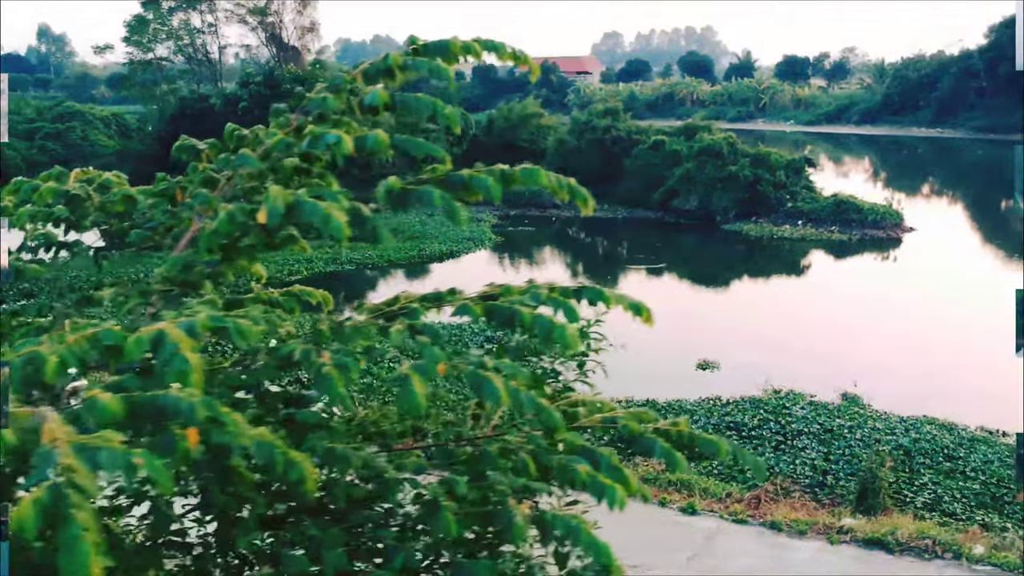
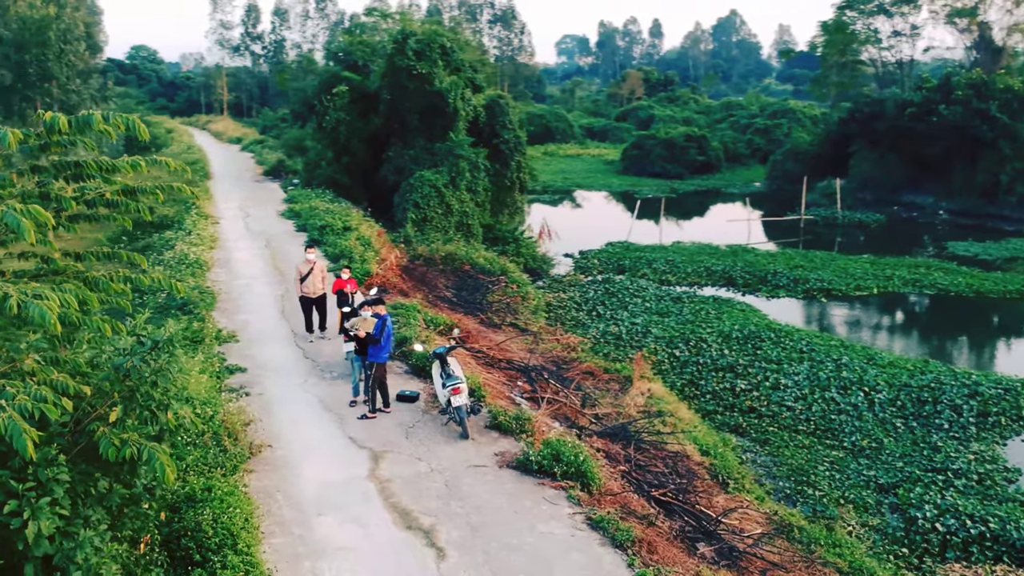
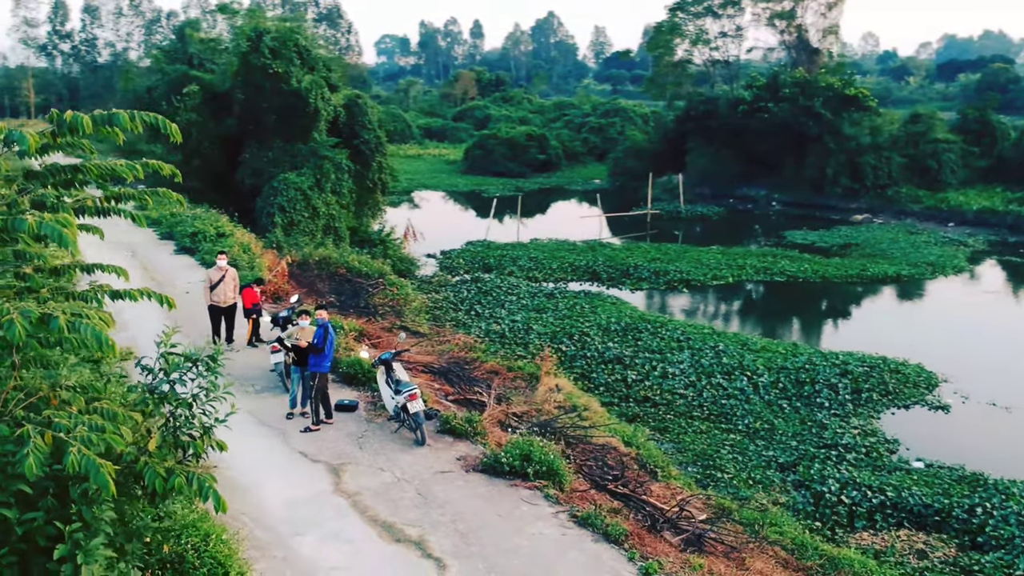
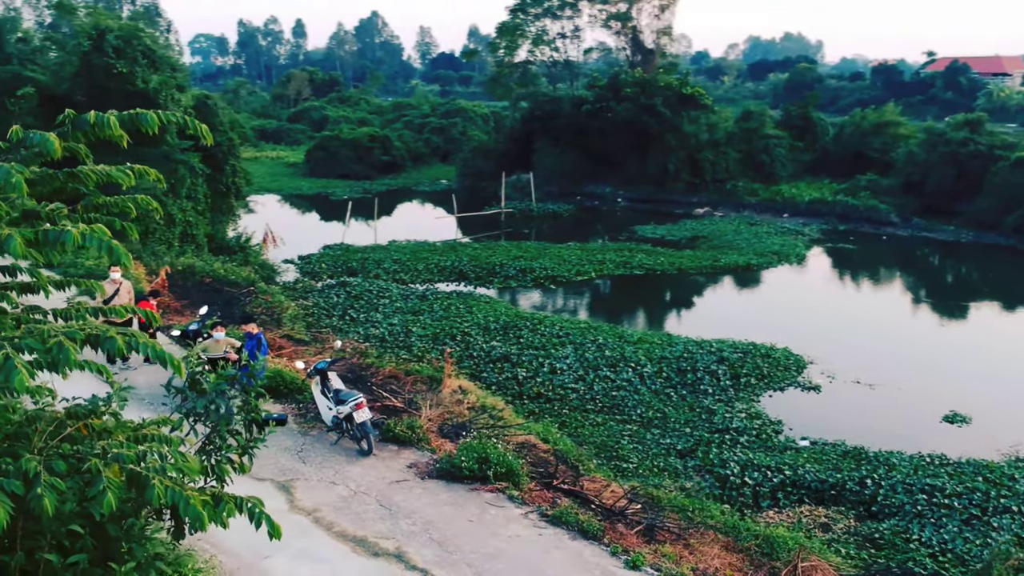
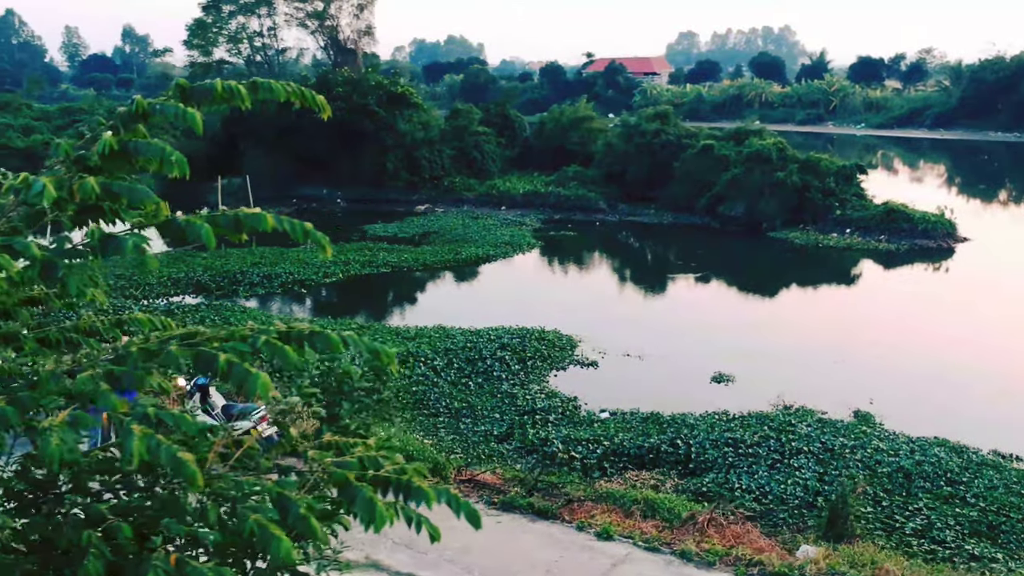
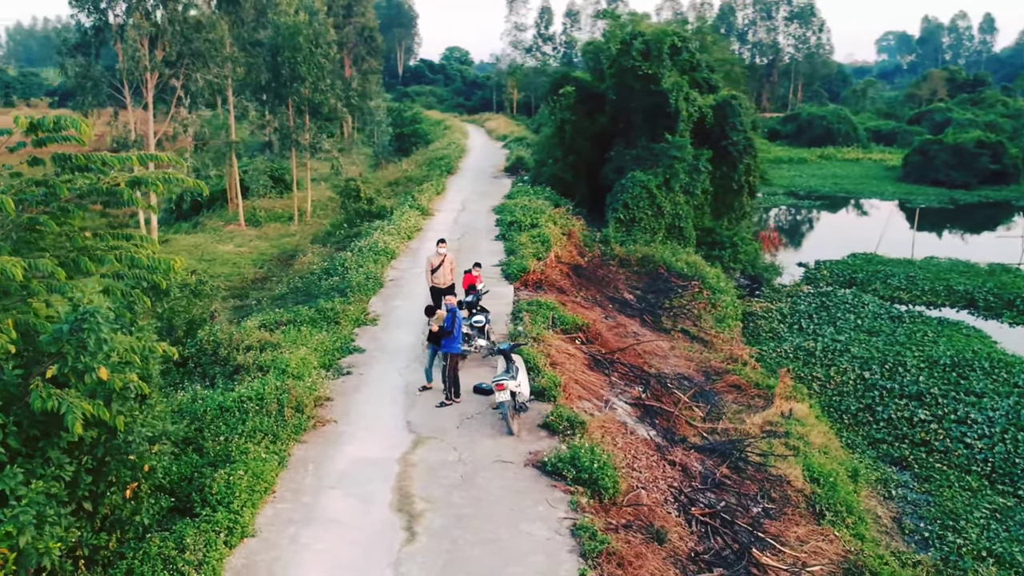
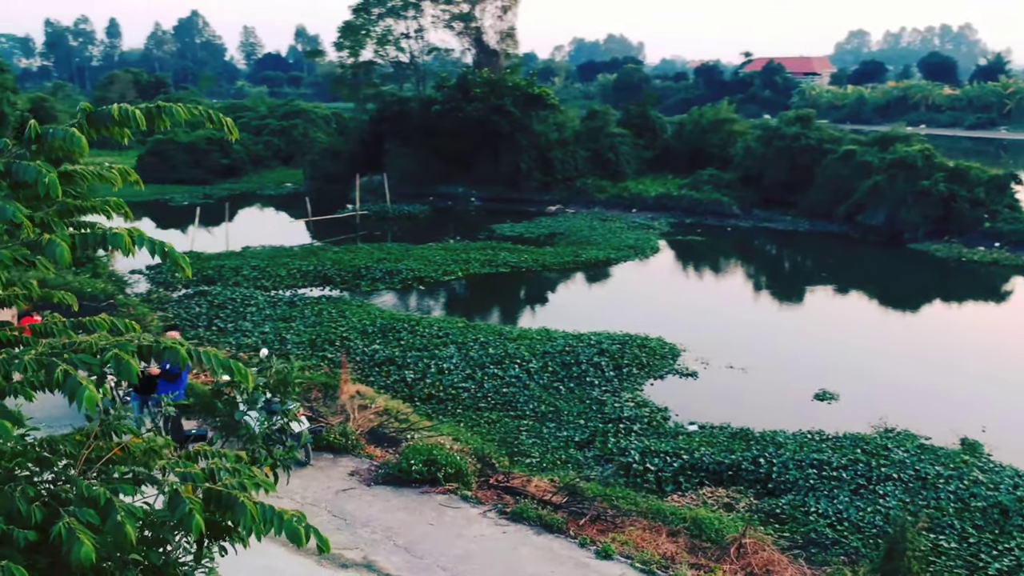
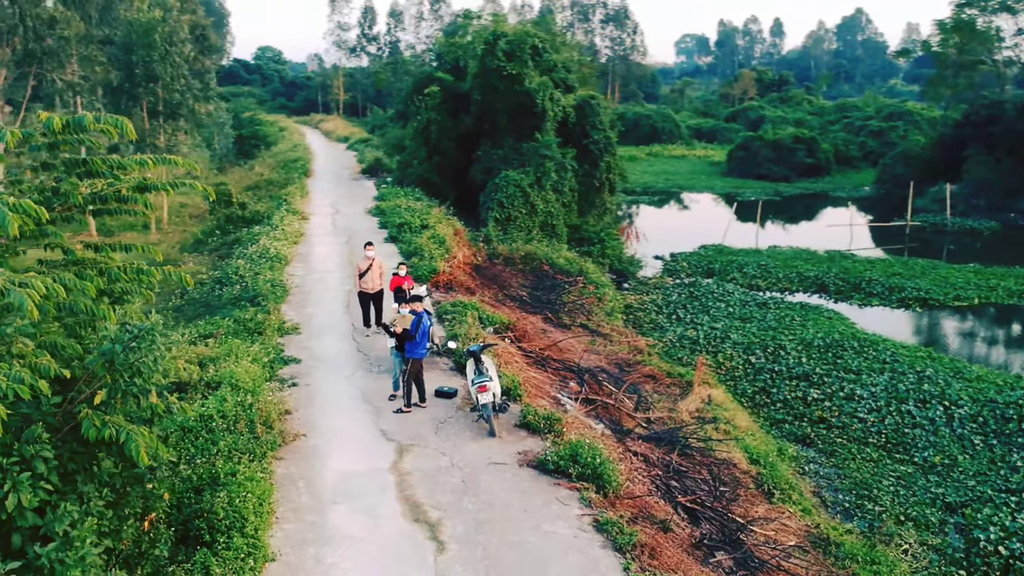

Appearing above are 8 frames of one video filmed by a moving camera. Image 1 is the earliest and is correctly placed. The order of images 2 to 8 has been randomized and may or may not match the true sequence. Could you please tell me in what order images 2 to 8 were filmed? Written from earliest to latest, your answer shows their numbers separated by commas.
5, 7, 4, 3, 2, 8, 6
